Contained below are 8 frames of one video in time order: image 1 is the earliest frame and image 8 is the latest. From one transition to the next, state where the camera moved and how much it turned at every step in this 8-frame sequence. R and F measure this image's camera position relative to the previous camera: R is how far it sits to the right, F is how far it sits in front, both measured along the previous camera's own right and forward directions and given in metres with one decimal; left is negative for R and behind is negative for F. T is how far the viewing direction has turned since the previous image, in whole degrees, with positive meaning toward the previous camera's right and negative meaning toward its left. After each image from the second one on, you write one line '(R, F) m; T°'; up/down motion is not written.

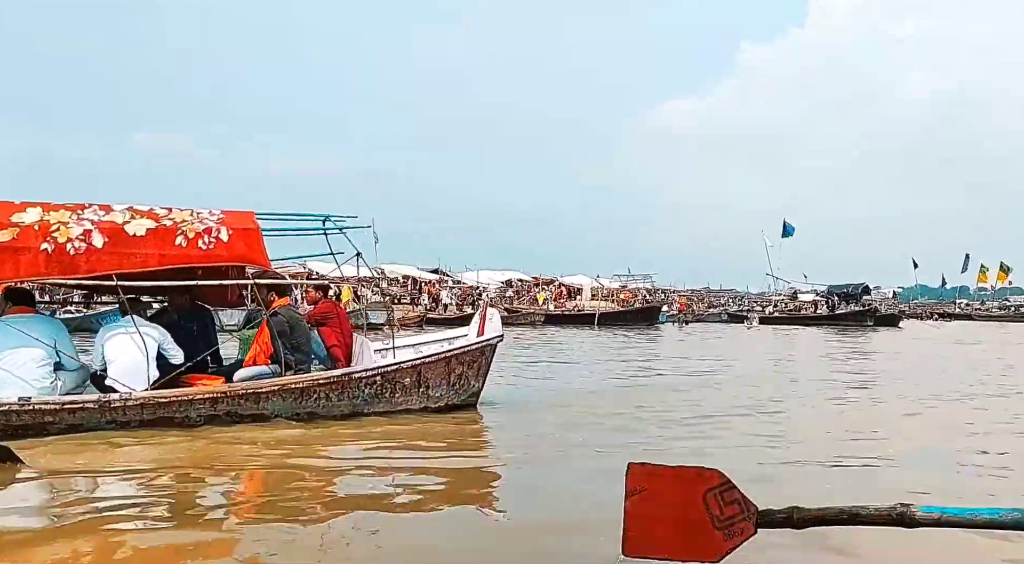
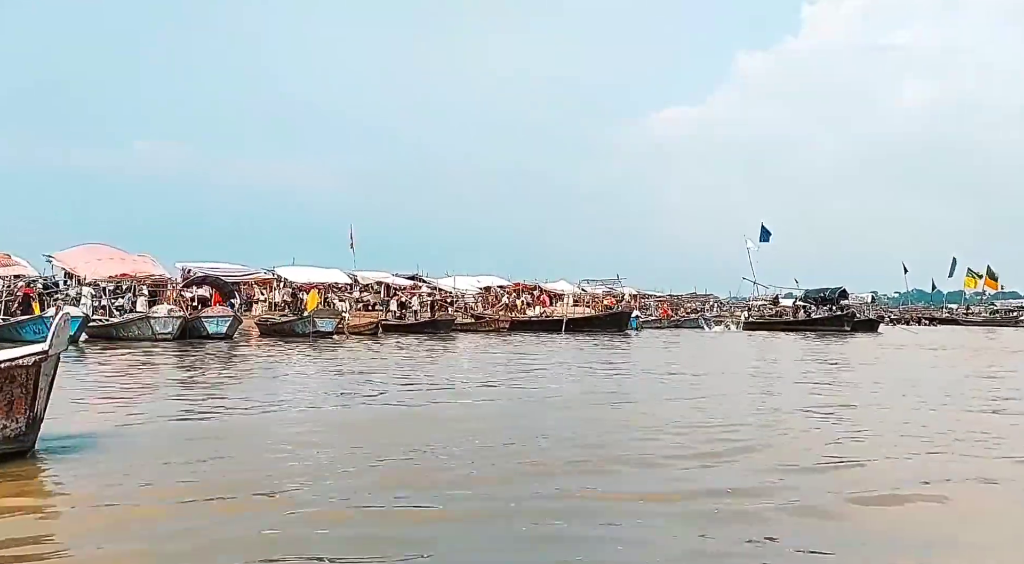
(+0.6, +0.7) m; +1°
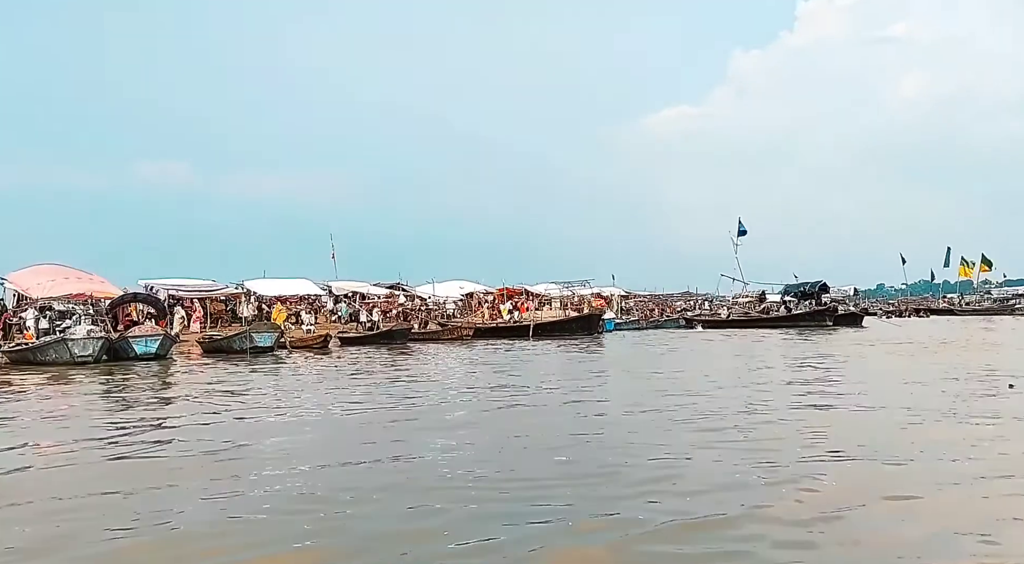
(+0.8, +0.8) m; 0°
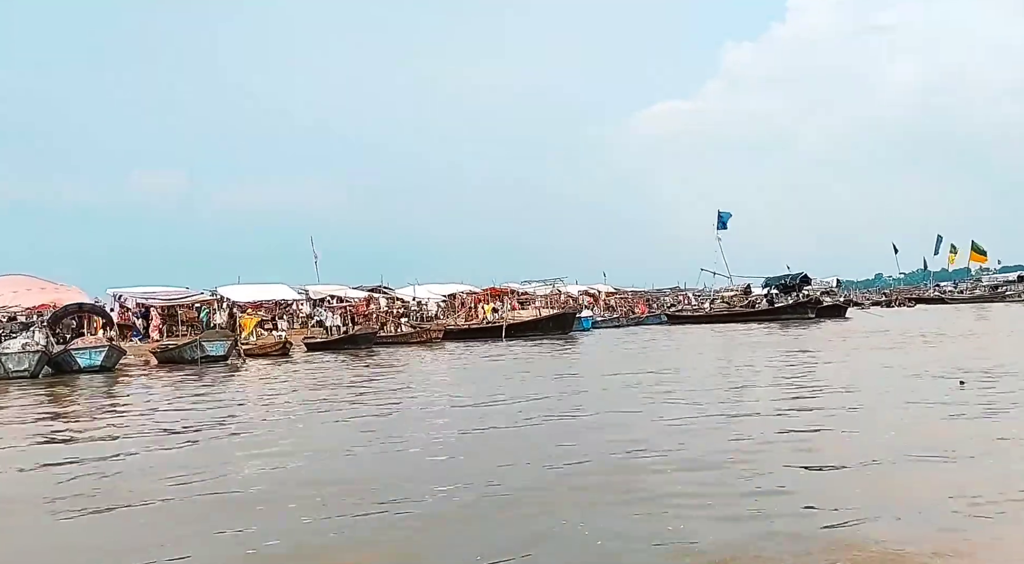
(+0.5, +0.5) m; +1°
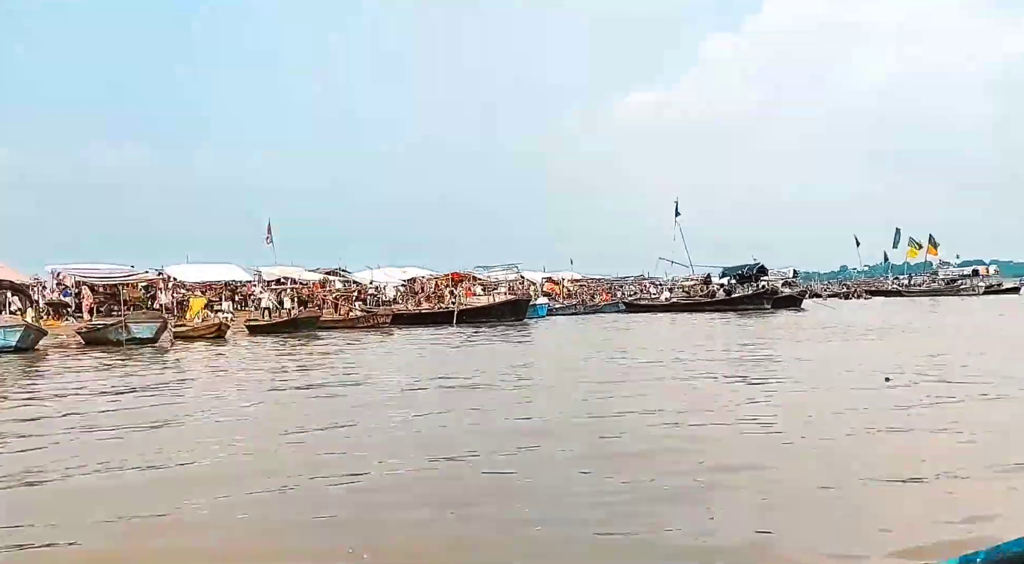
(+0.3, +0.5) m; +2°
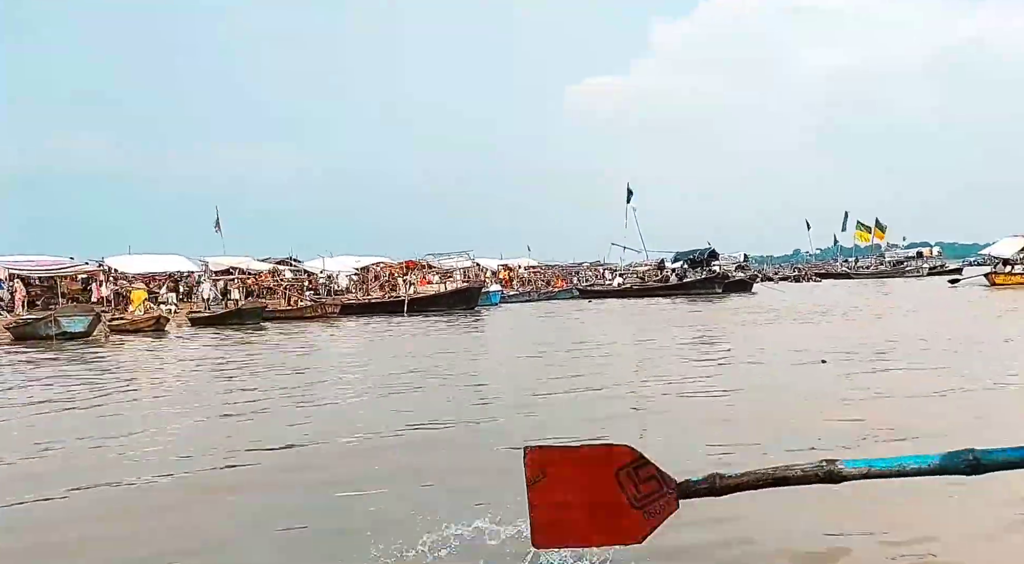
(+0.1, +0.2) m; +3°
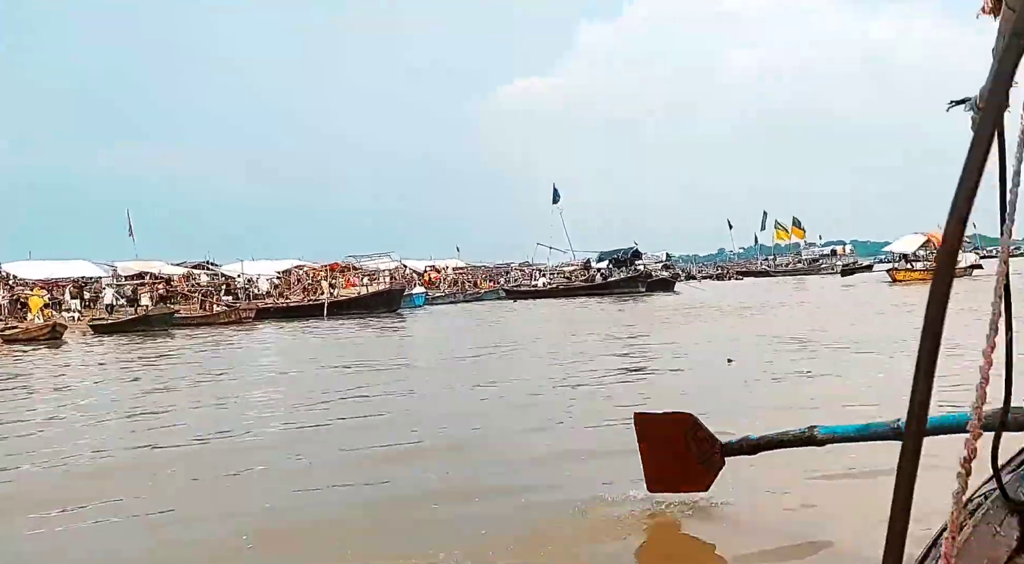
(+0.1, +0.3) m; +4°
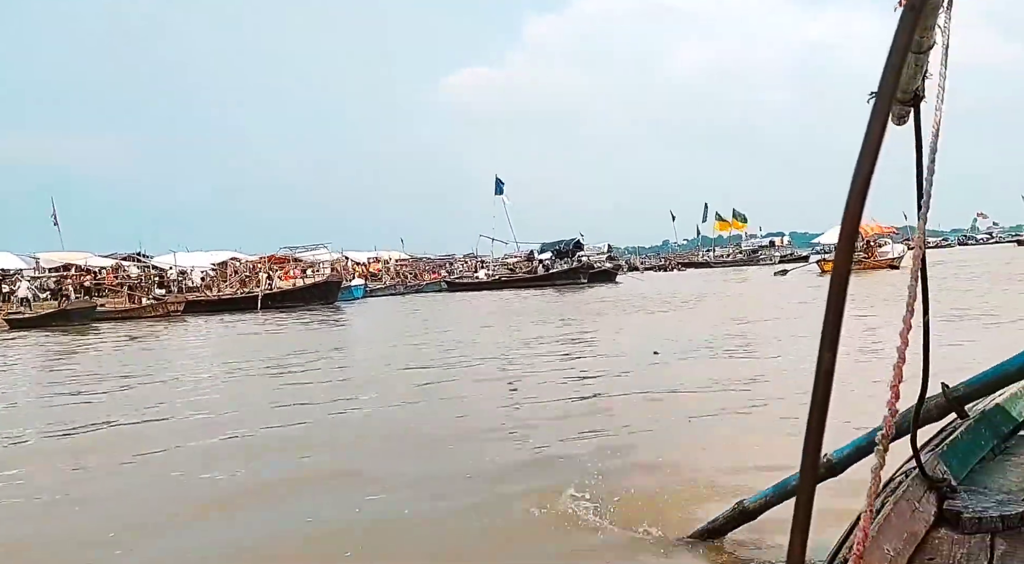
(+0.1, +0.2) m; +3°
